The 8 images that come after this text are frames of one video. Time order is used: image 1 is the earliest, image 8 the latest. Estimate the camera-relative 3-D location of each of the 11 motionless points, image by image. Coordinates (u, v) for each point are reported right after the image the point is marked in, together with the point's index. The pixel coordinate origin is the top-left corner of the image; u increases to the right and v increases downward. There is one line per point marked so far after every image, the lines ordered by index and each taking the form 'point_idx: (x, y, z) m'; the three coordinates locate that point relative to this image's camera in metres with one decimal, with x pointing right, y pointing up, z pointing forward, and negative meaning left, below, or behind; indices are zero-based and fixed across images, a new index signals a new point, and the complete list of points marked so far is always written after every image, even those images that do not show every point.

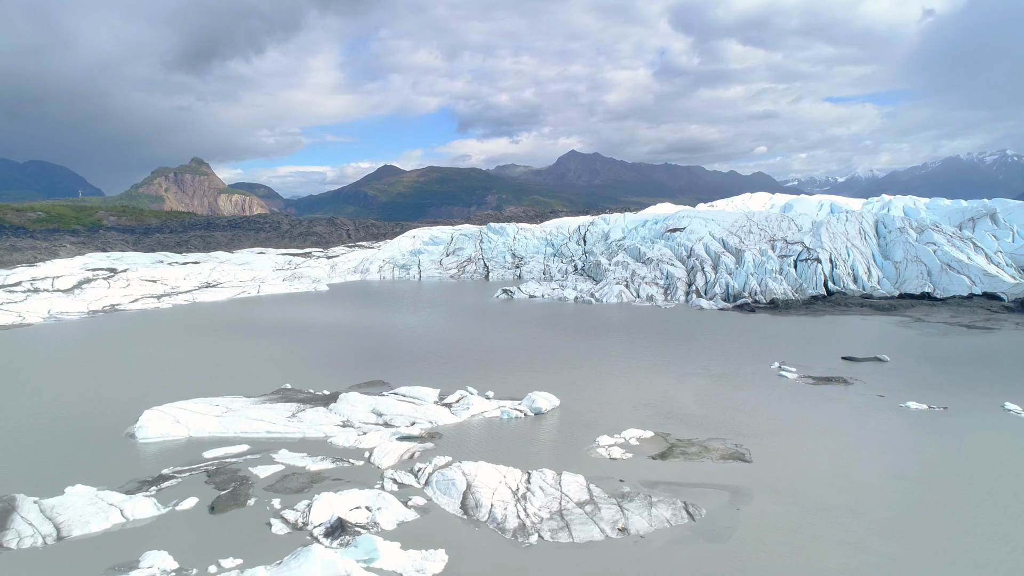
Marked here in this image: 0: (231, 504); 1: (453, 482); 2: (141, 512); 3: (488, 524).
0: (-6.3, -4.8, +16.1) m
1: (-1.3, -4.5, +16.8) m
2: (-8.0, -4.8, +15.4) m
3: (-0.5, -5.0, +15.1) m
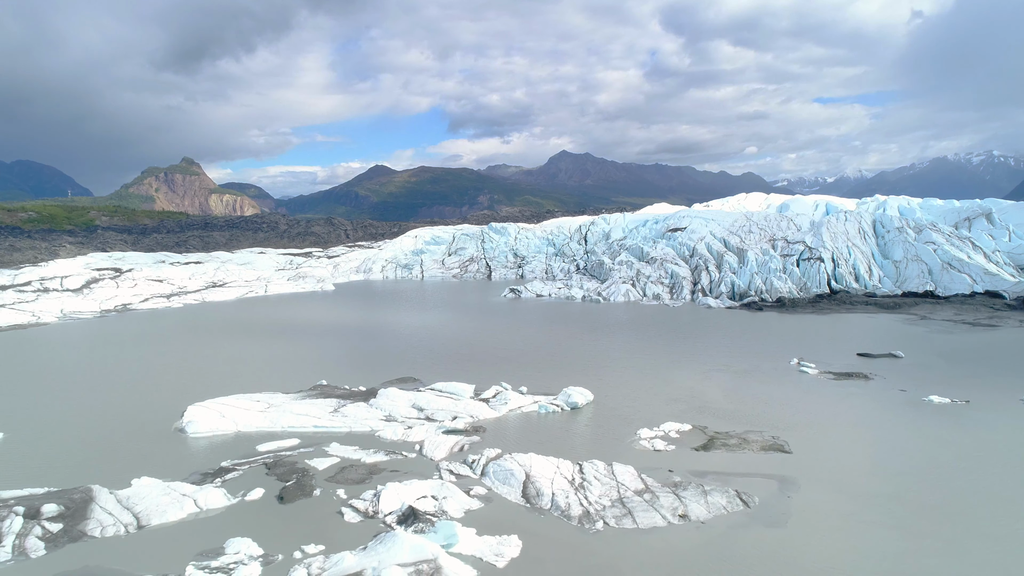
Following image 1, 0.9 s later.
0: (-4.9, -4.7, +16.5) m
1: (0.0, -4.5, +17.4) m
2: (-6.6, -4.7, +15.8) m
3: (+0.9, -4.9, +15.6) m
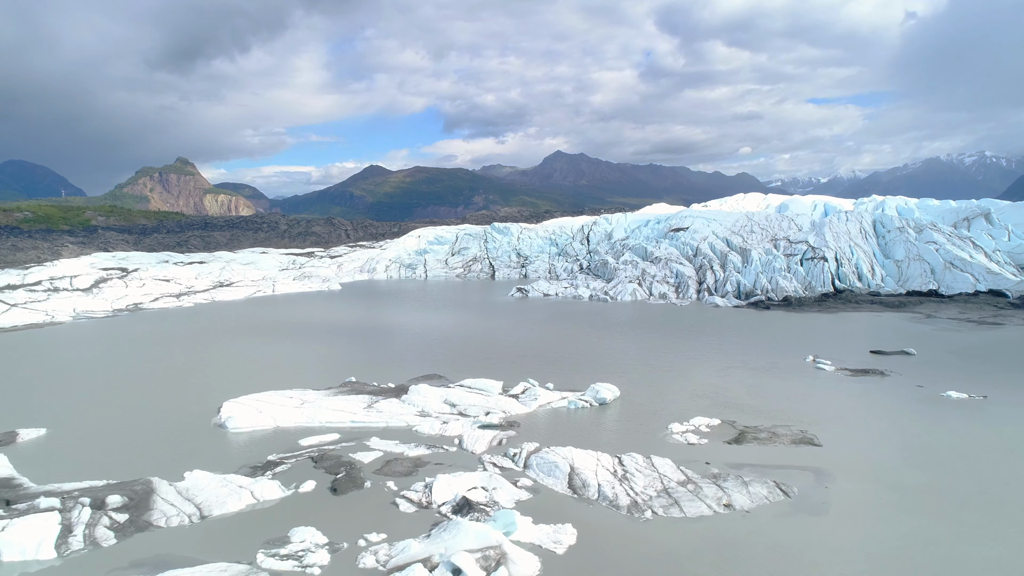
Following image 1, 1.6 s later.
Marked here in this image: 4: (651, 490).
0: (-3.8, -4.7, +17.0) m
1: (+1.1, -4.4, +17.8) m
2: (-5.5, -4.7, +16.2) m
3: (+2.0, -4.8, +16.1) m
4: (+3.2, -4.7, +16.5) m
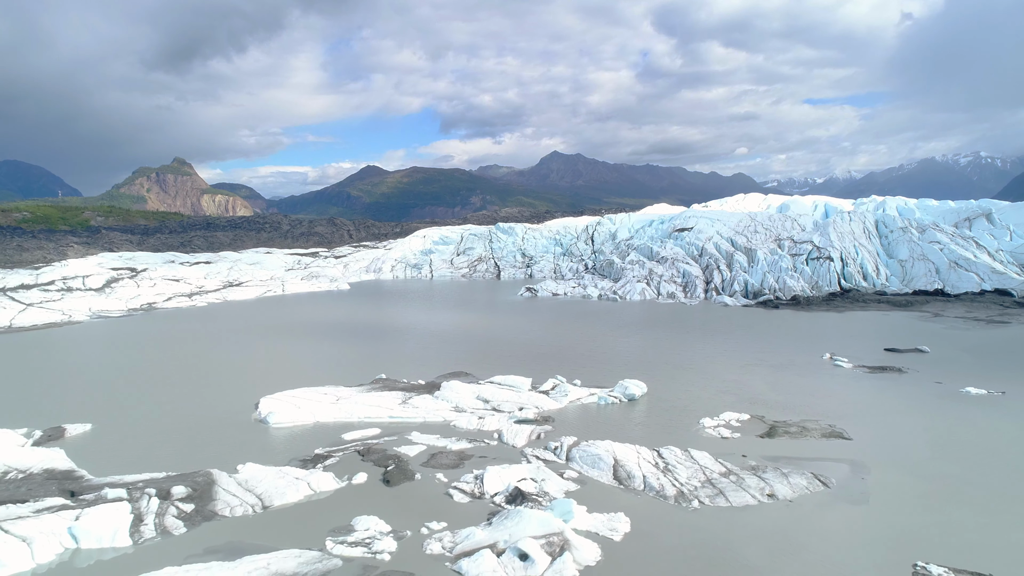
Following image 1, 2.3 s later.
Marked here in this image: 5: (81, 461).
0: (-2.7, -4.6, +17.4) m
1: (+2.2, -4.3, +18.3) m
2: (-4.4, -4.6, +16.7) m
3: (+3.1, -4.7, +16.6) m
4: (+4.4, -4.6, +17.0) m
5: (-11.7, -4.7, +19.9) m
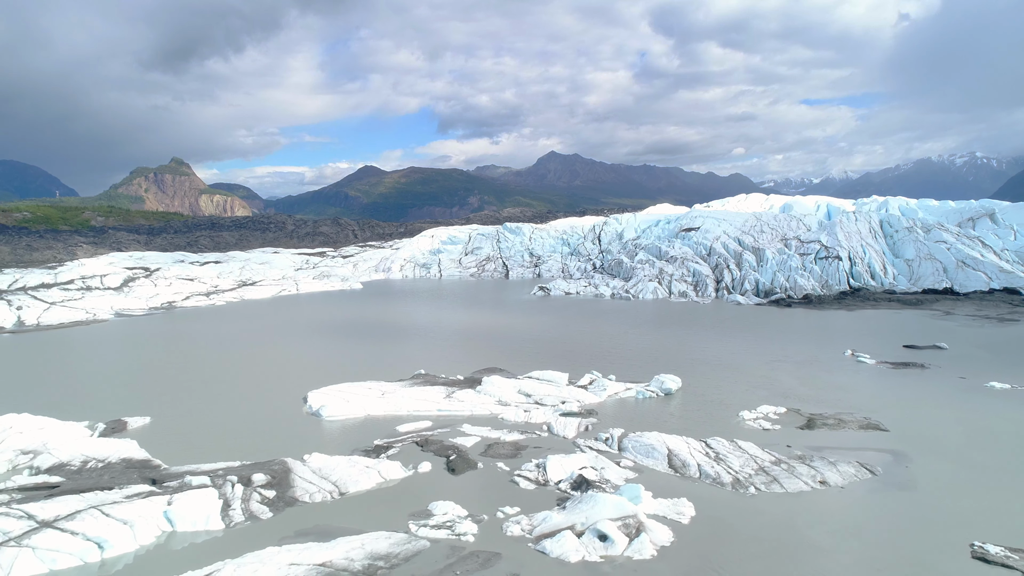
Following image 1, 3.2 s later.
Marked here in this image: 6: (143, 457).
0: (-1.2, -4.5, +18.1) m
1: (+3.7, -4.2, +19.0) m
2: (-2.9, -4.5, +17.4) m
3: (+4.6, -4.6, +17.3) m
4: (+5.9, -4.5, +17.7) m
5: (-10.2, -4.6, +20.5) m
6: (-9.4, -4.3, +18.2) m
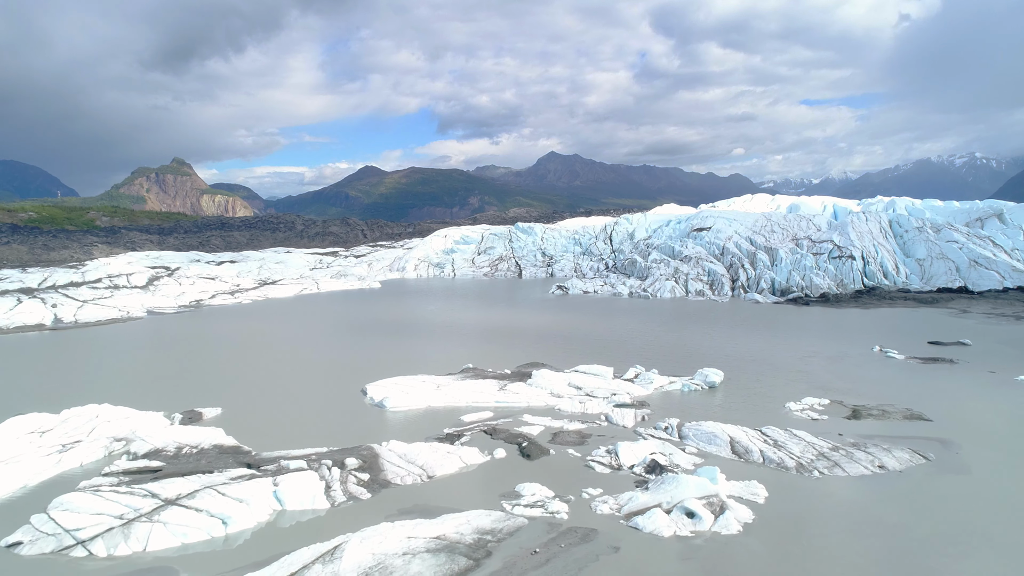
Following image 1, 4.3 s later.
0: (+0.7, -4.4, +19.1) m
1: (+5.6, -4.1, +20.0) m
2: (-1.0, -4.4, +18.3) m
3: (+6.5, -4.5, +18.3) m
4: (+7.8, -4.4, +18.7) m
5: (-8.4, -4.5, +21.5) m
6: (-7.5, -4.2, +19.2) m
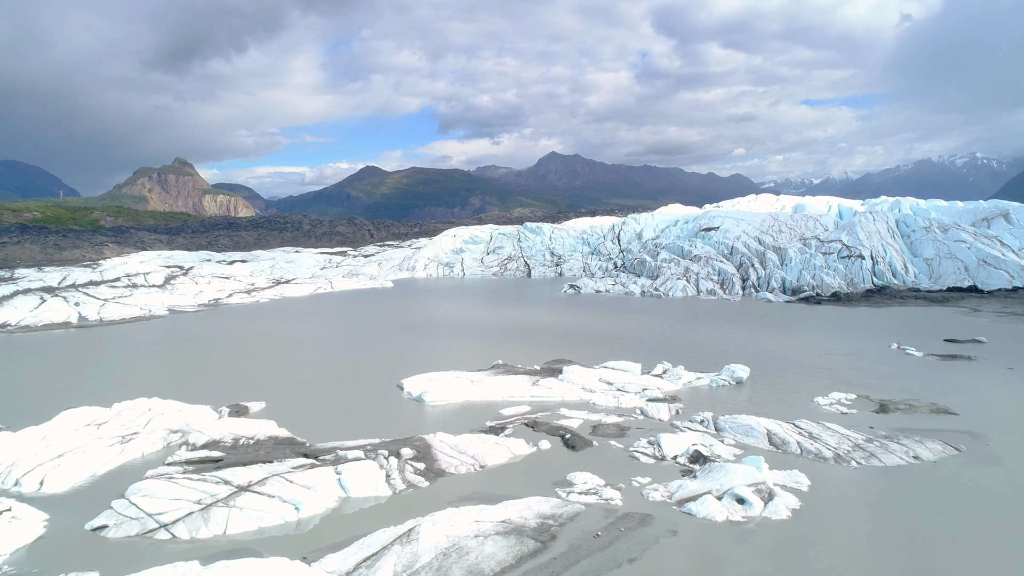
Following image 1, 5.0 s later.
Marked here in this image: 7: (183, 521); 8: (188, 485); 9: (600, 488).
0: (+1.9, -4.3, +19.7) m
1: (+6.8, -4.0, +20.6) m
2: (+0.3, -4.3, +18.9) m
3: (+7.8, -4.4, +18.9) m
4: (+9.0, -4.3, +19.3) m
5: (-7.1, -4.4, +22.1) m
6: (-6.3, -4.1, +19.8) m
7: (-6.4, -4.6, +14.0) m
8: (-6.8, -4.2, +15.1) m
9: (+2.0, -4.6, +16.3) m
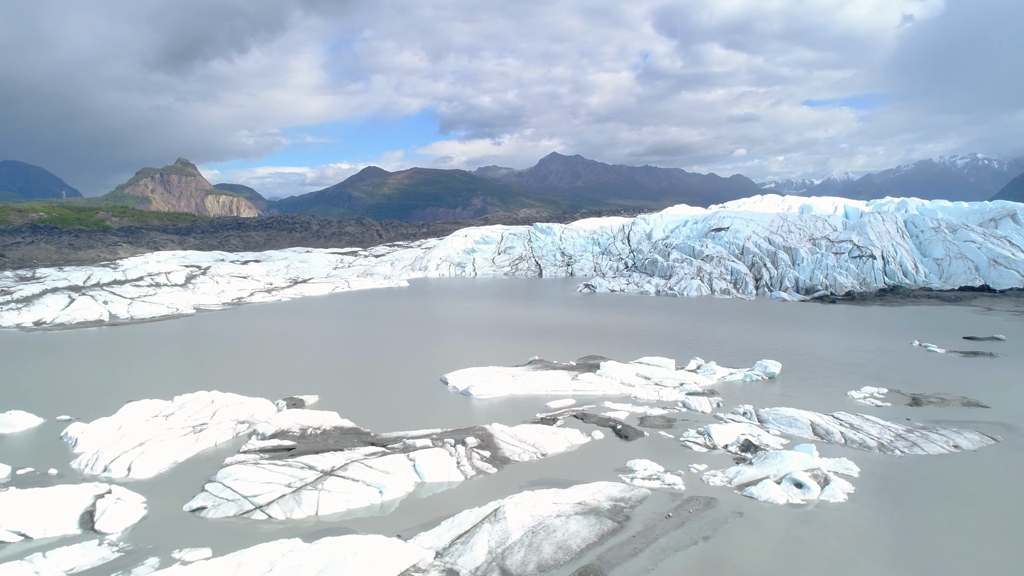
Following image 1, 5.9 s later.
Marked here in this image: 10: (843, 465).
0: (+3.5, -4.2, +20.5) m
1: (+8.4, -3.9, +21.4) m
2: (+1.8, -4.2, +19.8) m
3: (+9.3, -4.3, +19.7) m
4: (+10.5, -4.2, +20.1) m
5: (-5.6, -4.3, +22.9) m
6: (-4.7, -4.0, +20.6) m
7: (-4.9, -4.4, +14.8) m
8: (-5.3, -4.0, +15.9) m
9: (+3.6, -4.5, +17.1) m
10: (+8.2, -4.4, +17.7) m
